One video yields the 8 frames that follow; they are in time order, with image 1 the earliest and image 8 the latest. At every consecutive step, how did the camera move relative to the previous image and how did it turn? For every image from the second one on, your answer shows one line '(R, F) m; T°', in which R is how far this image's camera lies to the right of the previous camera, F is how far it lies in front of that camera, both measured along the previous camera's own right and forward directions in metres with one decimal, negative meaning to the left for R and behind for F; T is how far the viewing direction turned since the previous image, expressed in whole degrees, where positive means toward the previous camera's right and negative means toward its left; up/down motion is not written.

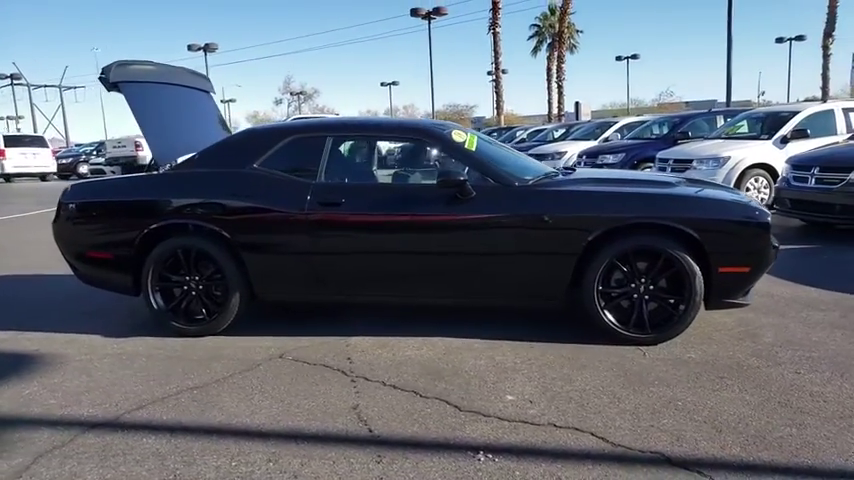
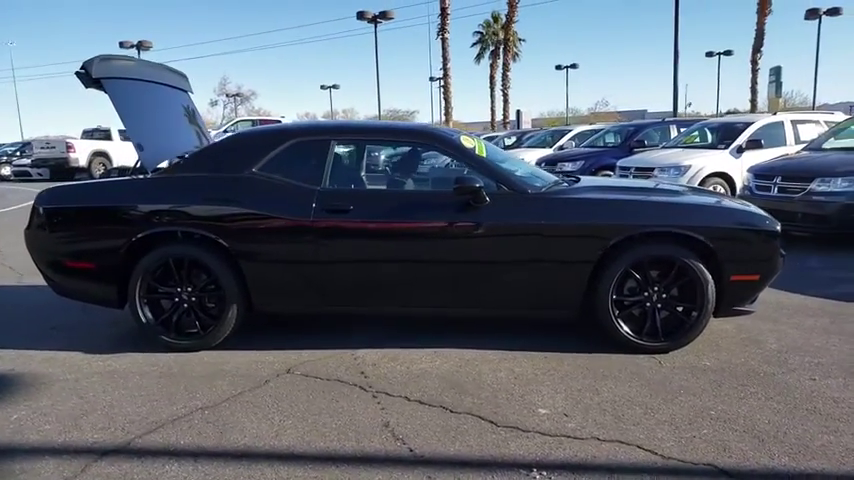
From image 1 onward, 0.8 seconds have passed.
(-0.5, +0.2) m; +6°
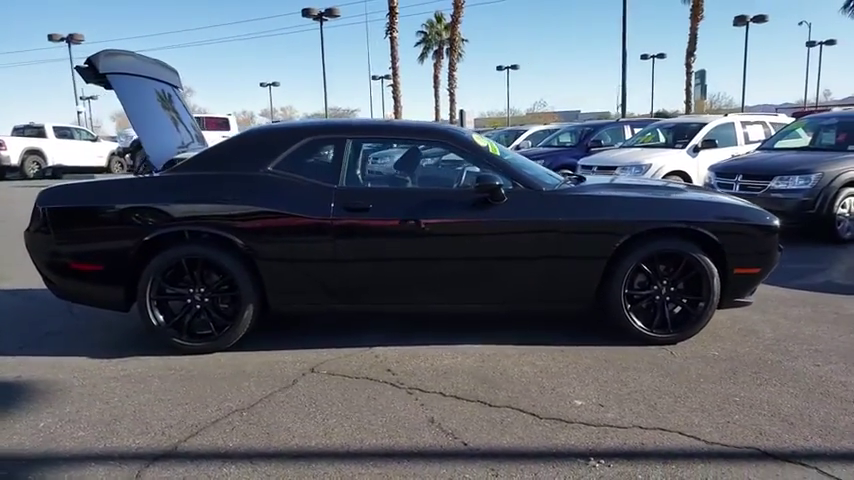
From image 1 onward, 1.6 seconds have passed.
(-0.5, 0.0) m; +5°
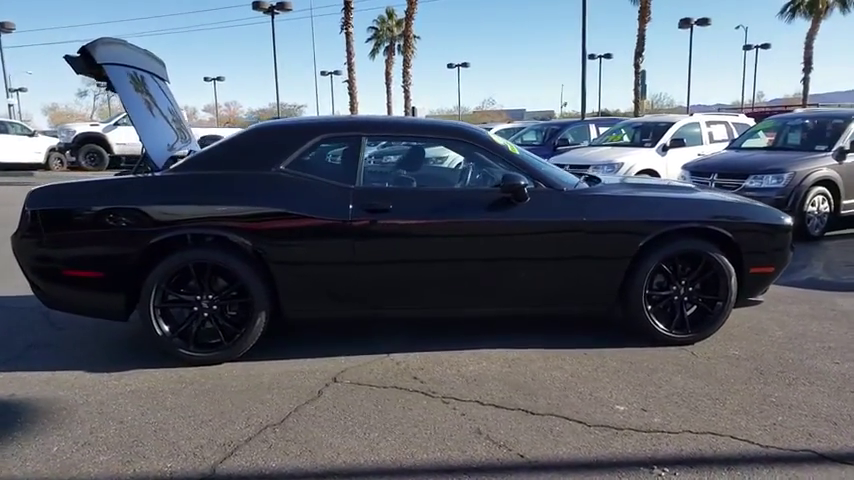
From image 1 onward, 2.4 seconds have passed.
(-0.5, +0.2) m; +5°
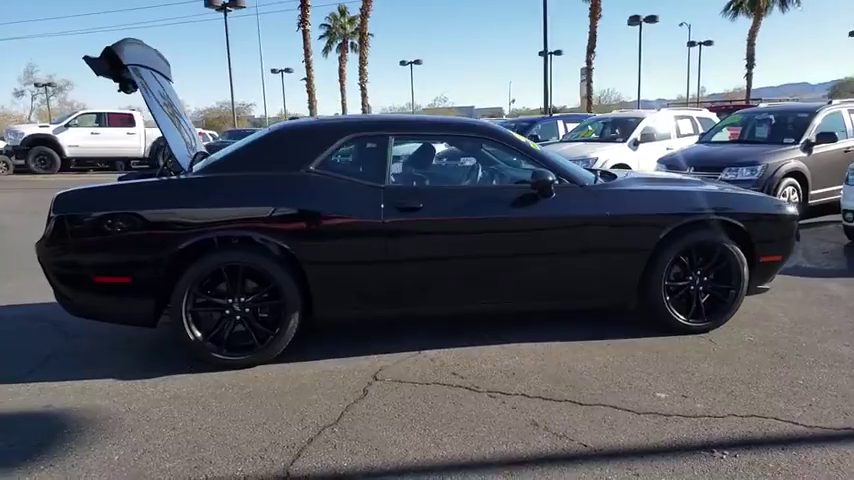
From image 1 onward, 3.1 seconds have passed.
(-0.5, 0.0) m; +4°
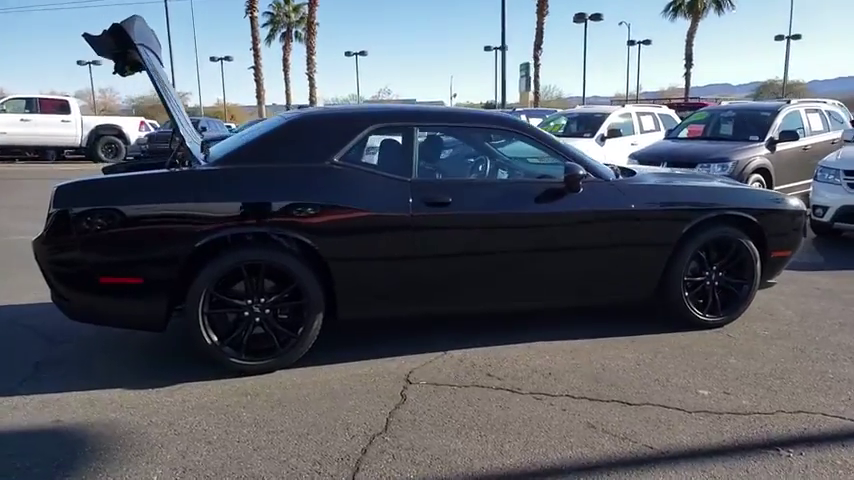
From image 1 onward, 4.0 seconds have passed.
(-0.5, +0.2) m; +5°
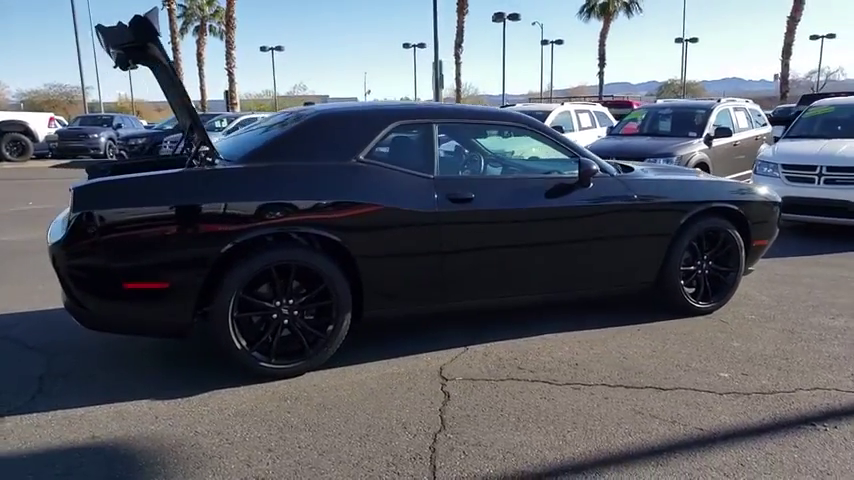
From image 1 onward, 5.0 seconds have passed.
(-0.7, 0.0) m; +7°
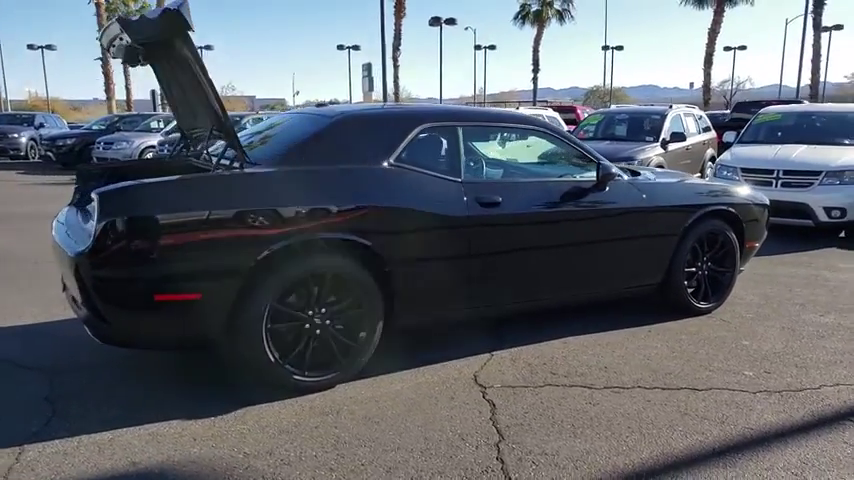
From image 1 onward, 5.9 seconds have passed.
(-0.6, +0.1) m; +6°
